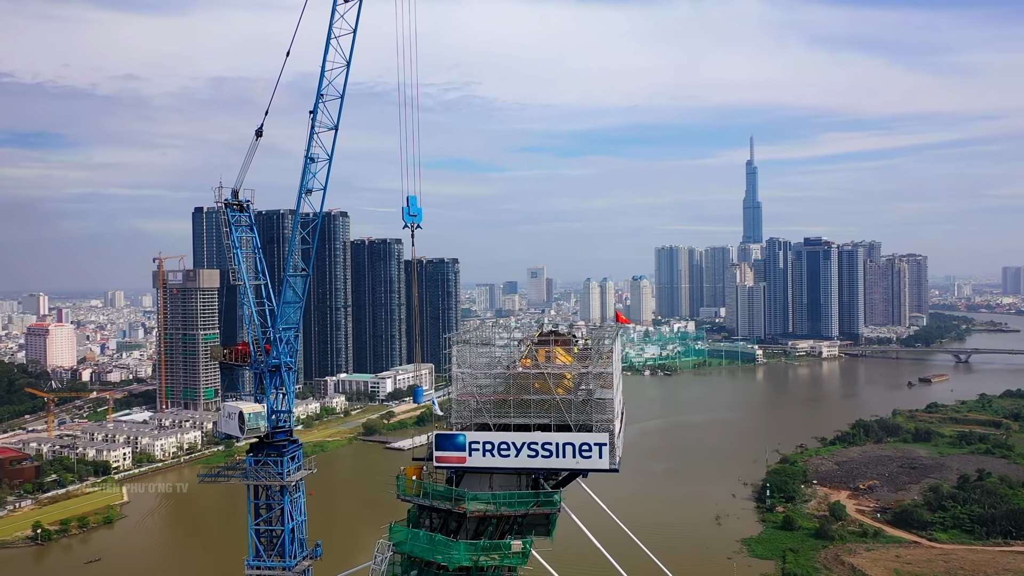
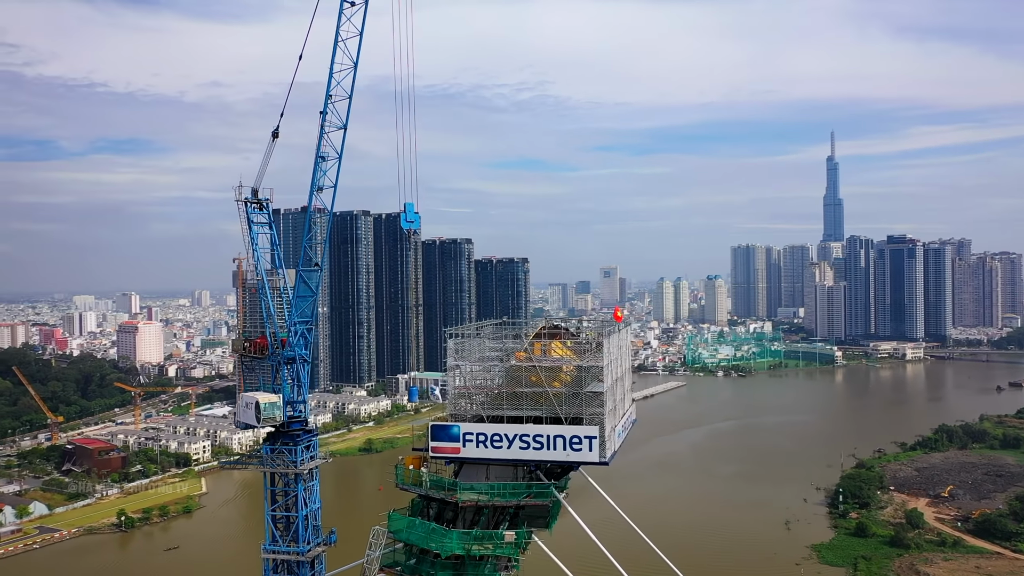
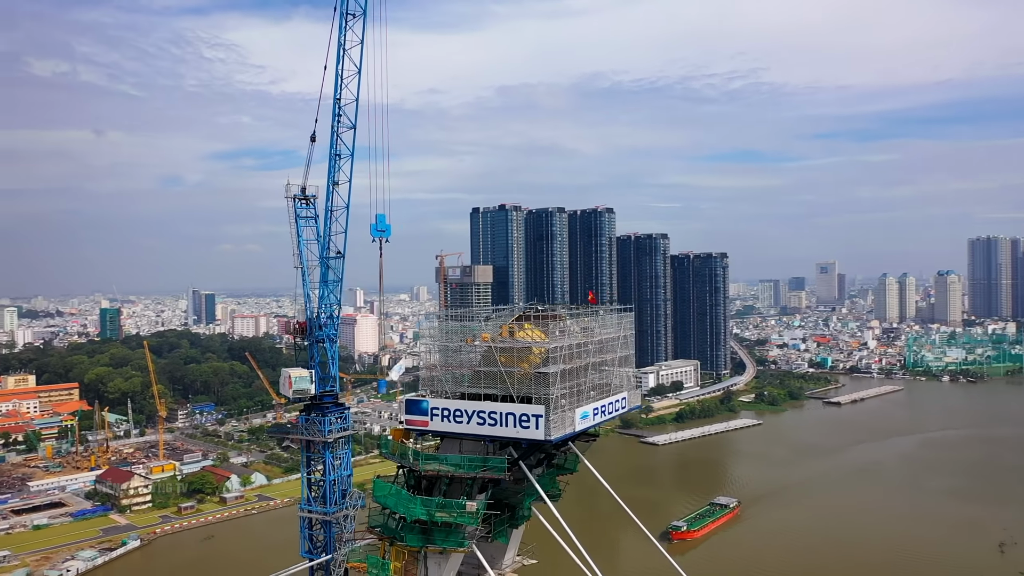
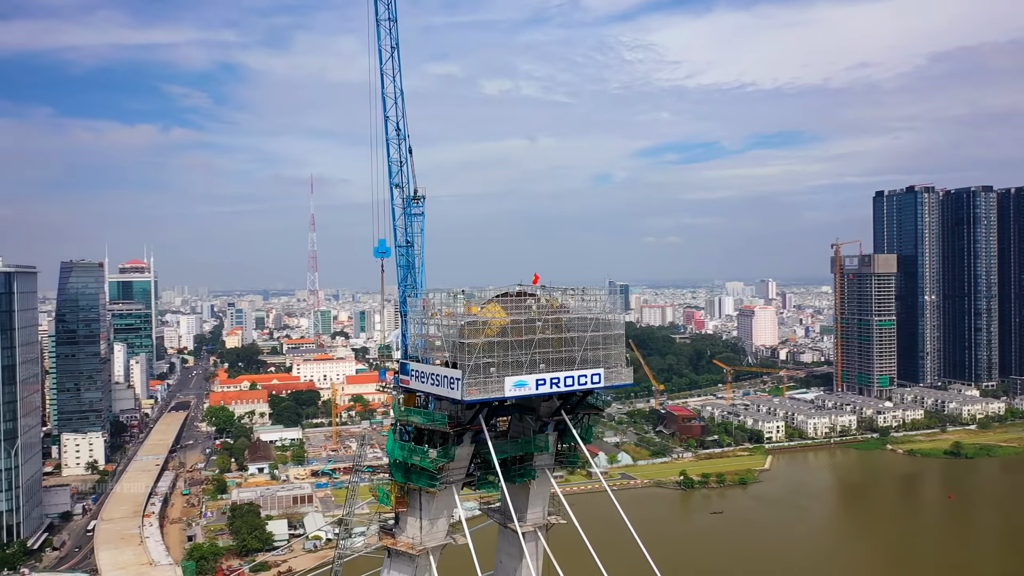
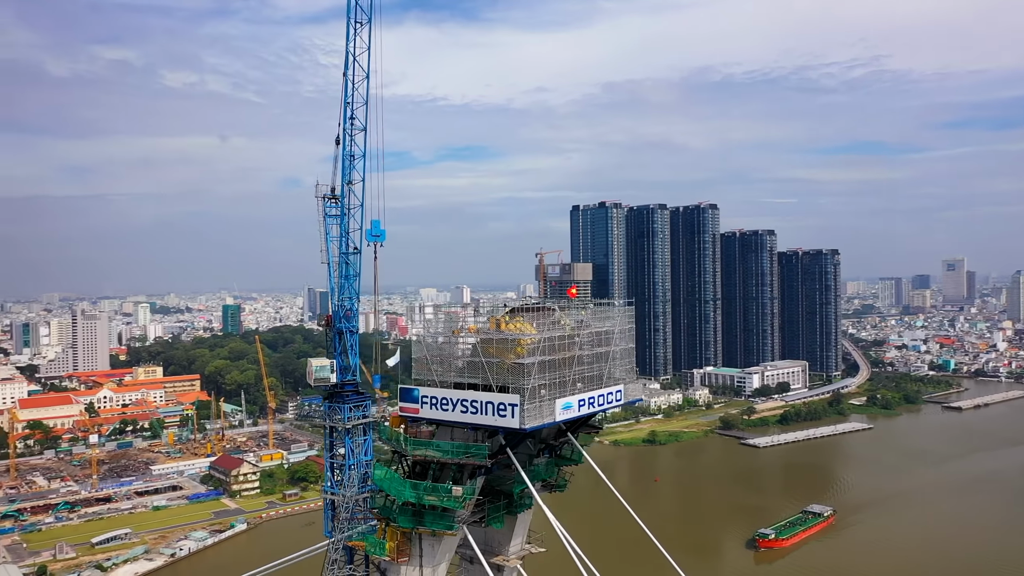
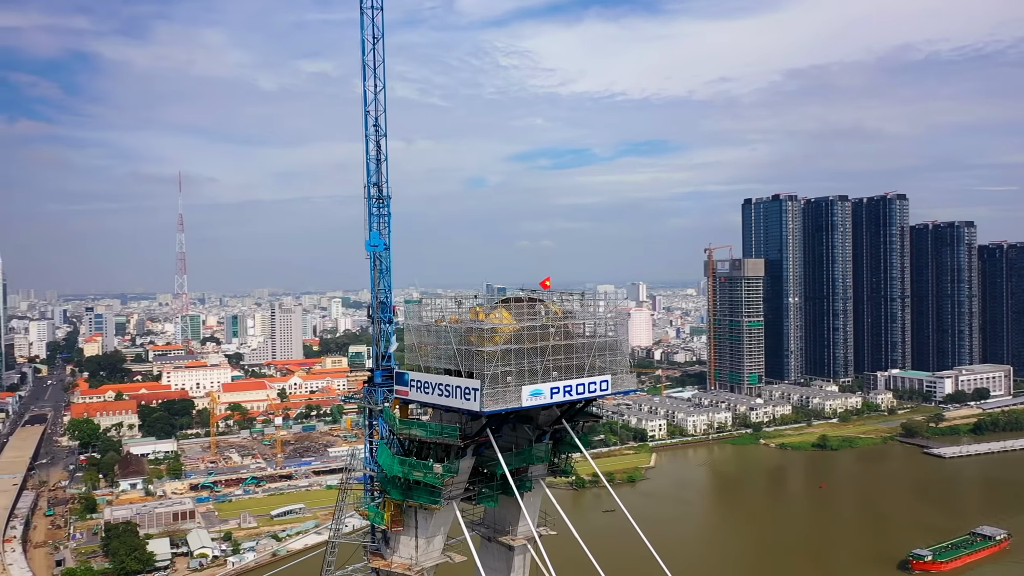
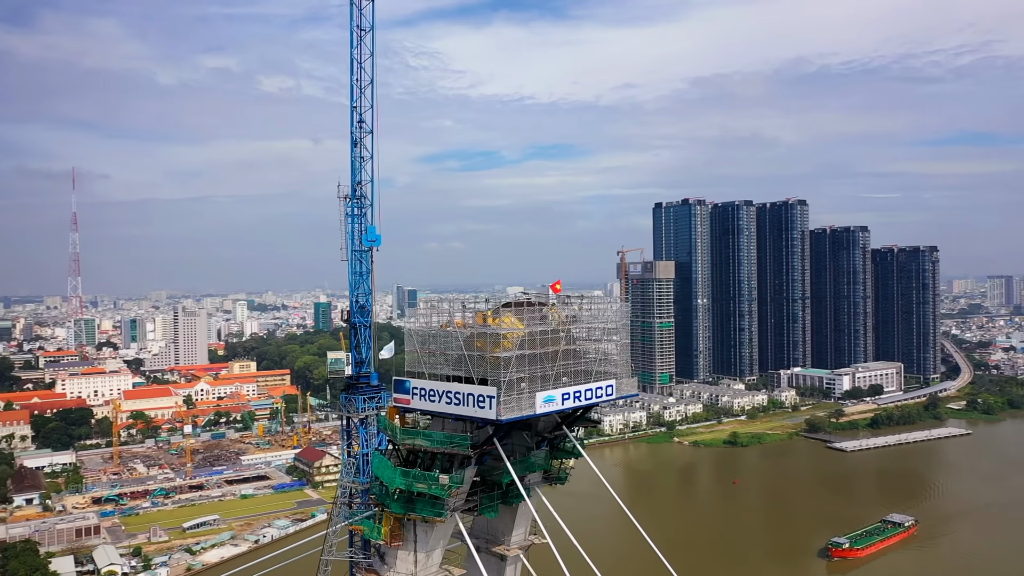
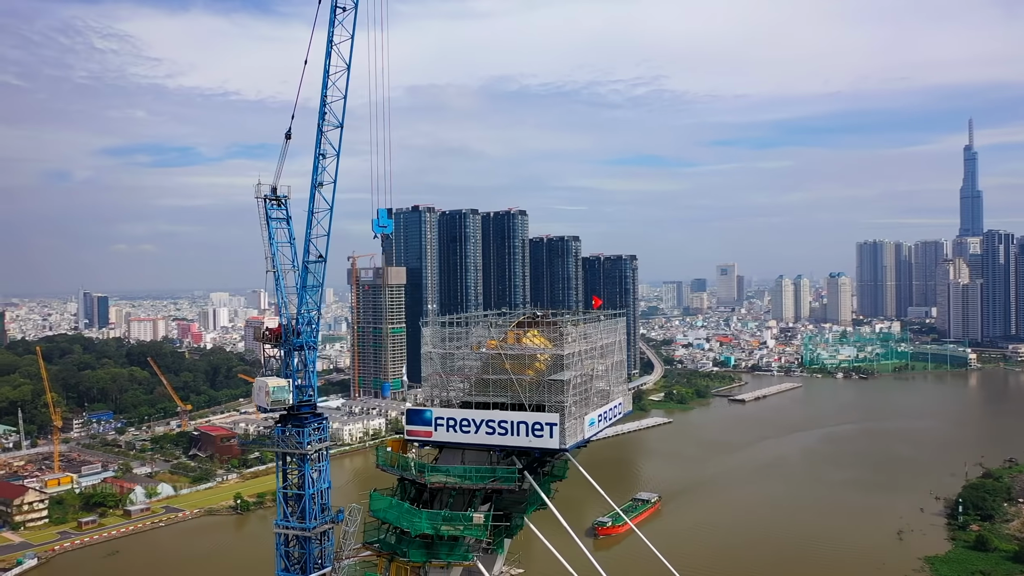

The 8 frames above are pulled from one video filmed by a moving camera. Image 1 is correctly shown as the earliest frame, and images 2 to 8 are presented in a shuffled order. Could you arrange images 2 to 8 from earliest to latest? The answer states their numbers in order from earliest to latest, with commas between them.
2, 8, 3, 5, 7, 6, 4
